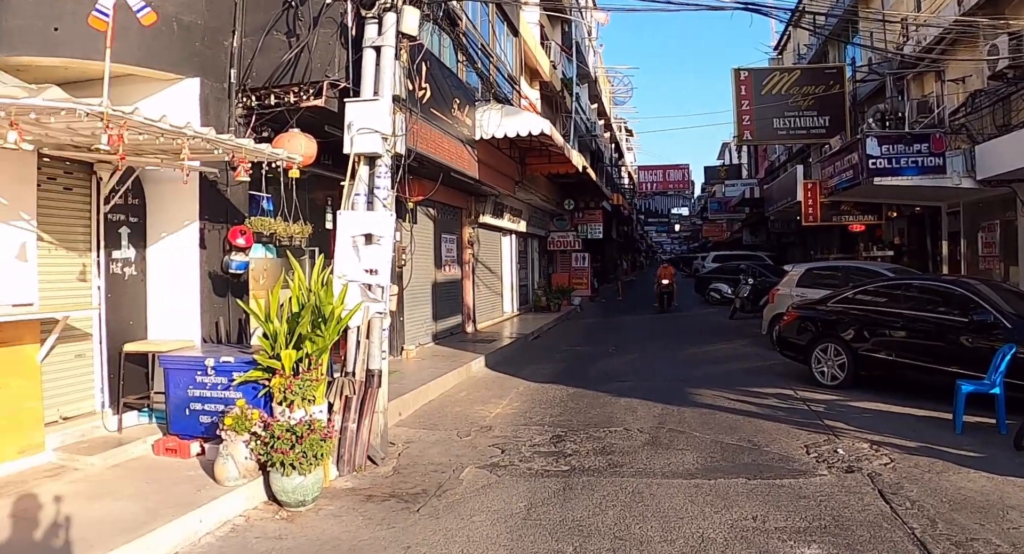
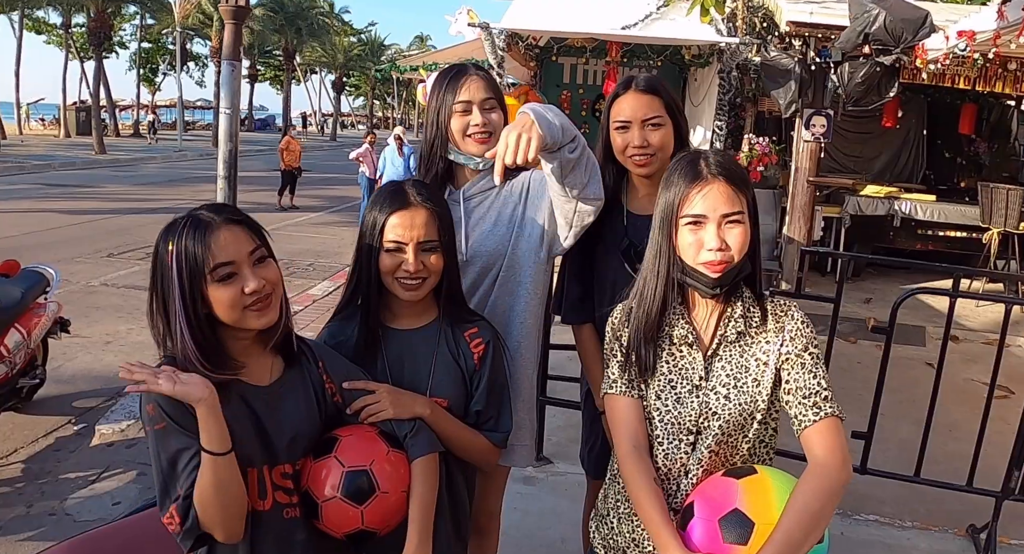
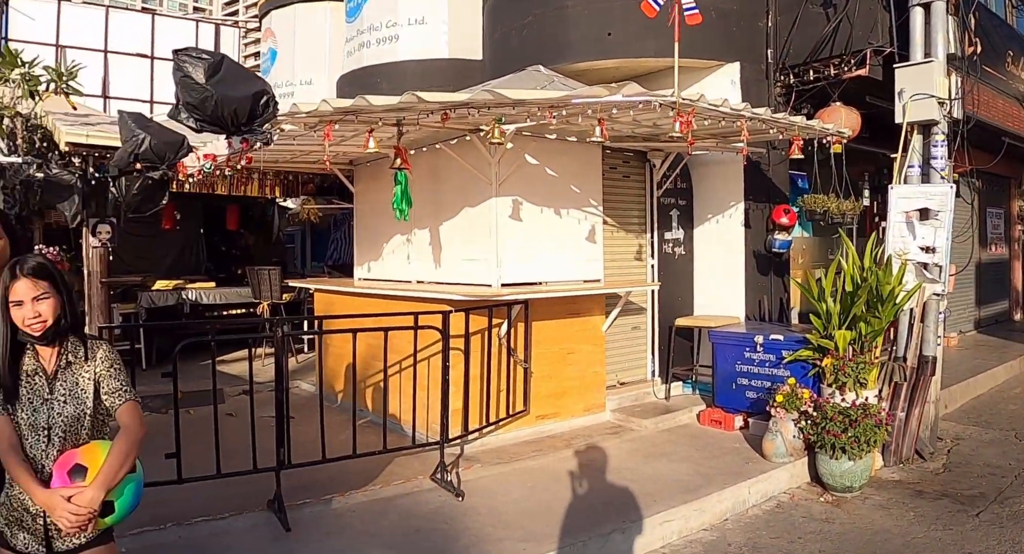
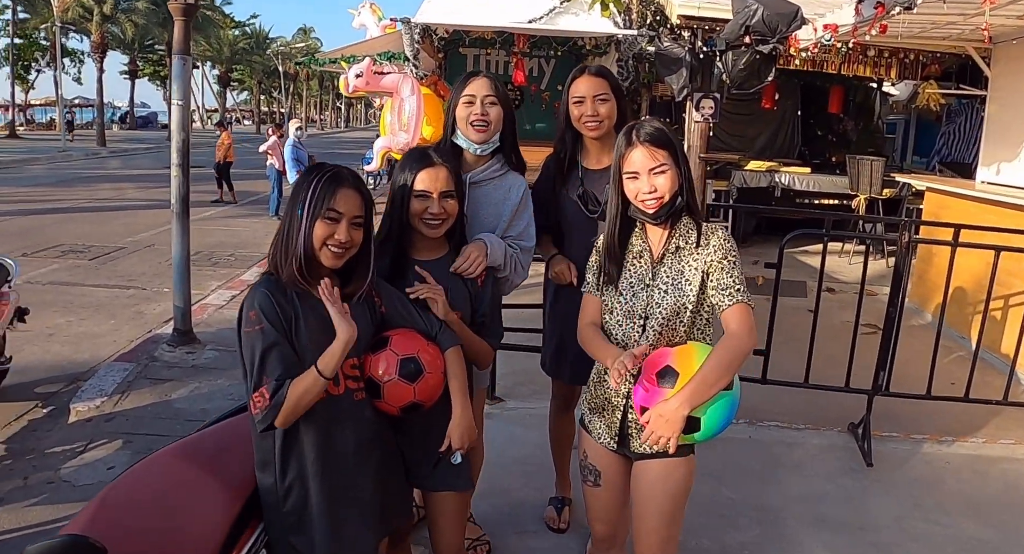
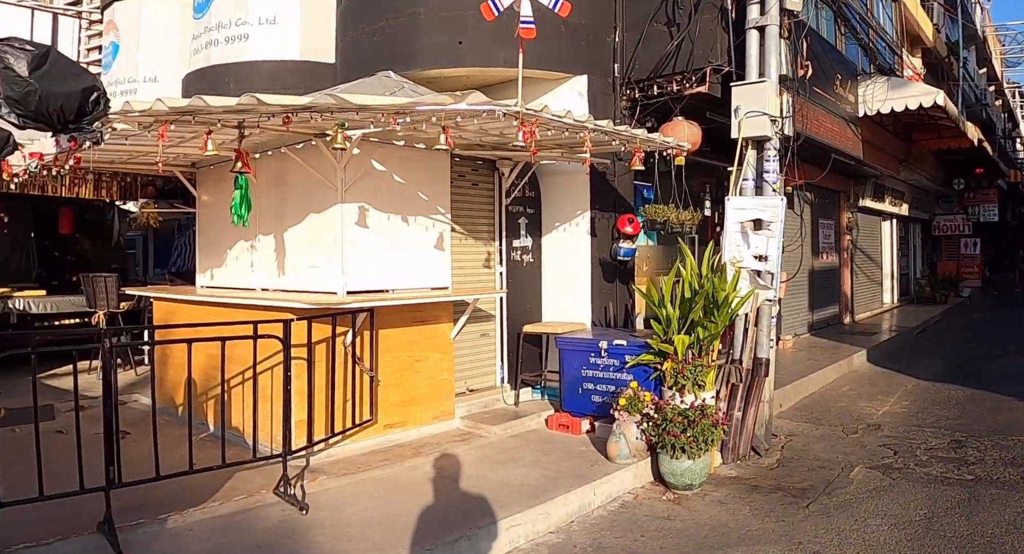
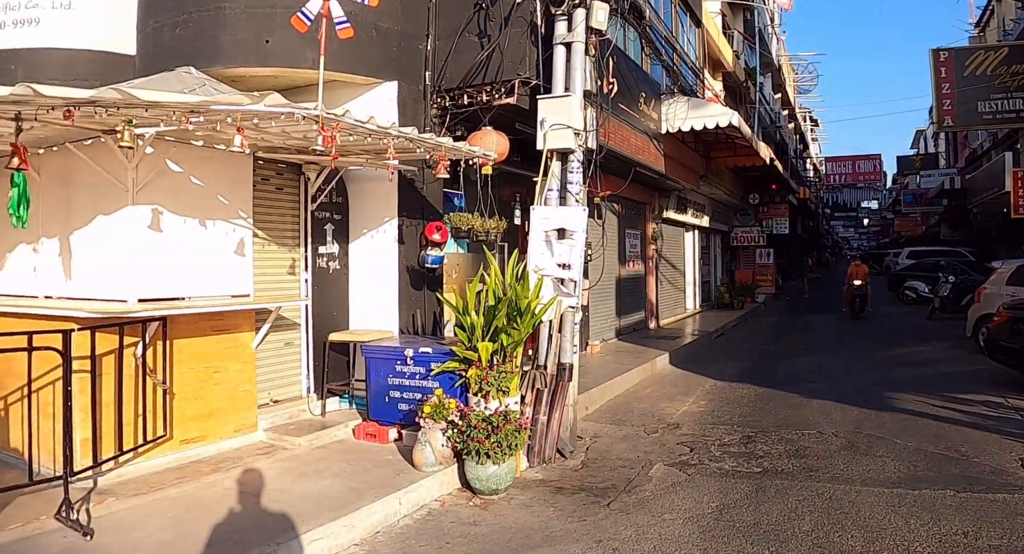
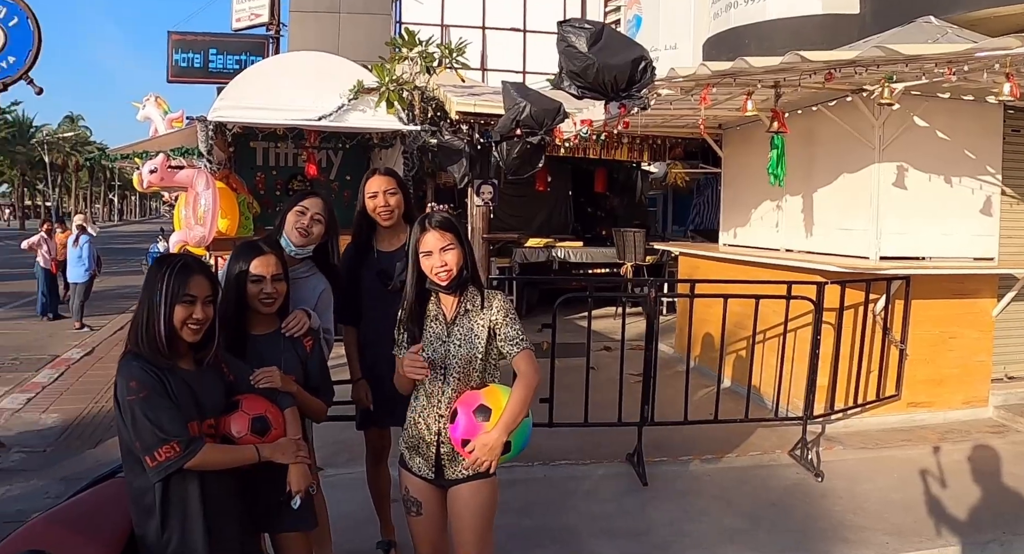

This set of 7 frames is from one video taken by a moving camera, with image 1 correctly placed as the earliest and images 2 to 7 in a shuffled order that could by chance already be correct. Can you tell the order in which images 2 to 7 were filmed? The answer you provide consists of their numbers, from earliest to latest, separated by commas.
6, 5, 3, 7, 4, 2
